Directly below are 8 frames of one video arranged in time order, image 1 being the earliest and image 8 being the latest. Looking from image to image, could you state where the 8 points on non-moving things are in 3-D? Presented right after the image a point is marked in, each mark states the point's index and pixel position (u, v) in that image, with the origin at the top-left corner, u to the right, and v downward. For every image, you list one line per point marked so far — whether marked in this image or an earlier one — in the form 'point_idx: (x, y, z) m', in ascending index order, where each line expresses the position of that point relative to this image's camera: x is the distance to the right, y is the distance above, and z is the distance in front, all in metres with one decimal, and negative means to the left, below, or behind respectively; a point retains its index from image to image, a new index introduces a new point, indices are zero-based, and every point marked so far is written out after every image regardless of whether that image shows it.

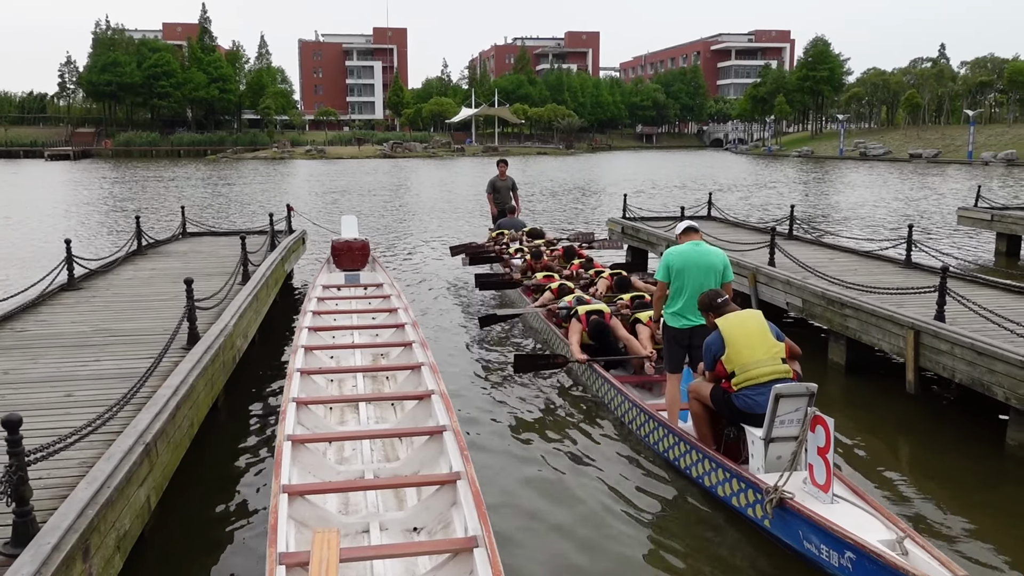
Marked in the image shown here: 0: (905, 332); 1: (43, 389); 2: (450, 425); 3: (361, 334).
0: (+3.2, -0.4, +7.5) m
1: (-2.8, -0.6, +5.6) m
2: (-0.4, -1.0, +6.7) m
3: (-1.7, -0.5, +10.5) m
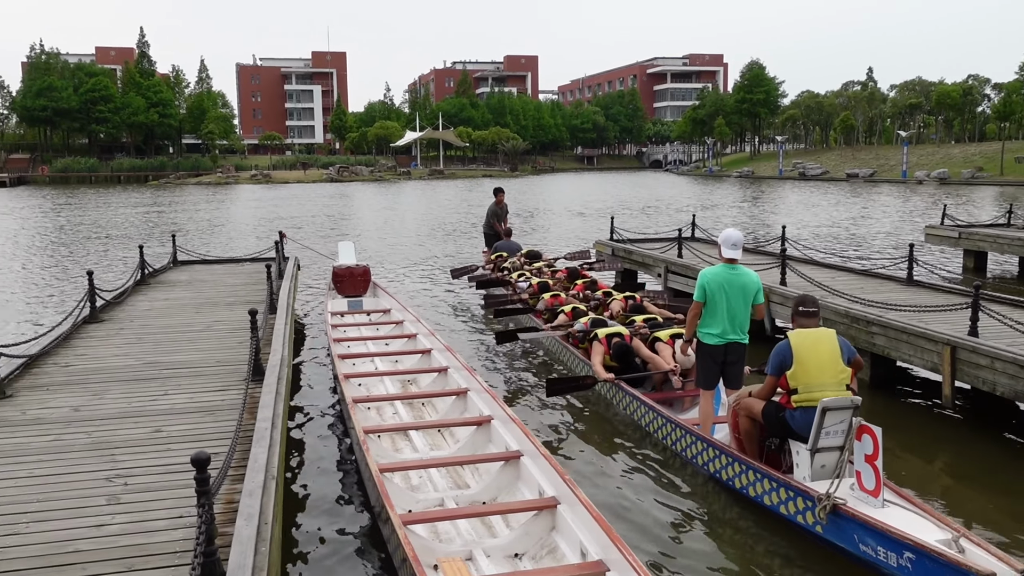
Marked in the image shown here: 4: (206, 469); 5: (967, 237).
0: (+3.7, -0.5, +7.8) m
1: (-2.3, -0.8, +5.4) m
2: (+0.1, -1.2, +6.7) m
3: (-1.5, -0.8, +10.4) m
4: (-1.1, -0.7, +3.3) m
5: (+8.9, +1.0, +17.8) m
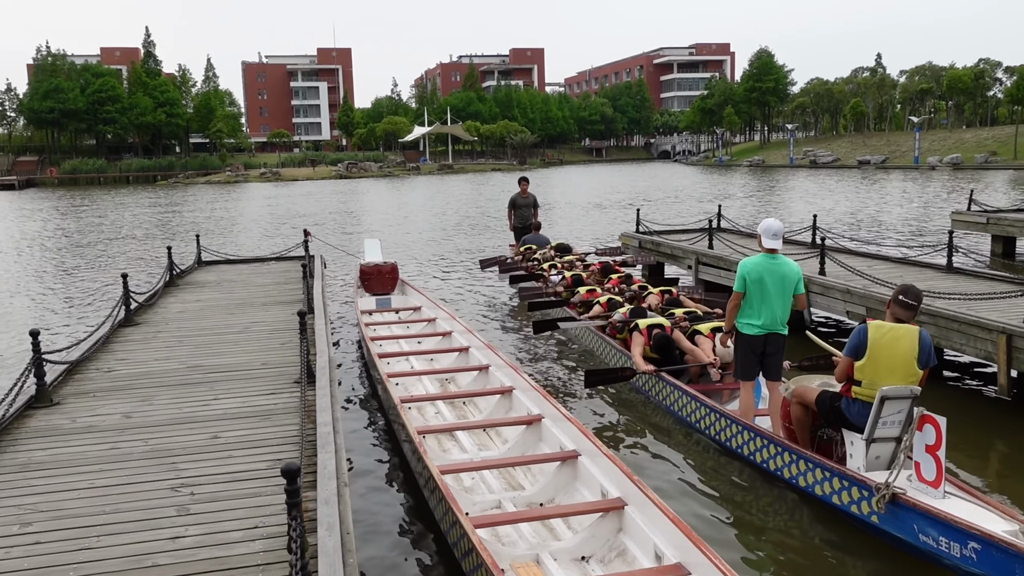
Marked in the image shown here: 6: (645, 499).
0: (+4.0, -0.4, +7.6) m
1: (-1.9, -0.8, +5.3) m
2: (+0.5, -1.2, +6.5) m
3: (-1.1, -0.8, +10.3) m
4: (-0.8, -0.7, +3.2) m
5: (+9.3, +1.3, +17.5) m
6: (+0.8, -1.3, +5.4) m
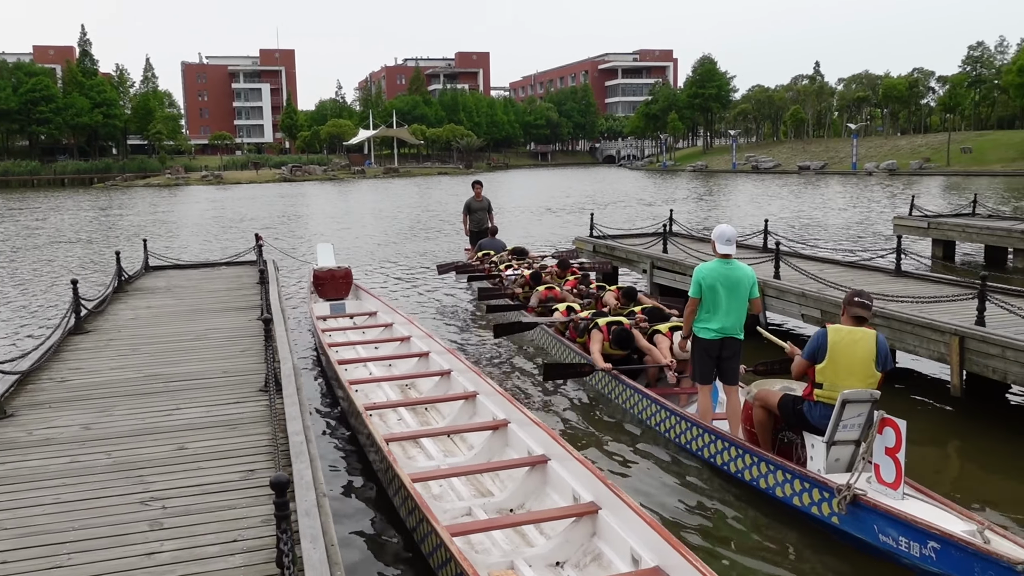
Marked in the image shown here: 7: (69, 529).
0: (+3.7, -0.4, +7.8) m
1: (-2.0, -0.9, +5.2) m
2: (+0.3, -1.2, +6.5) m
3: (-1.5, -0.9, +10.2) m
4: (-0.8, -0.7, +3.1) m
5: (+8.4, +1.2, +18.1) m
6: (+0.6, -1.3, +5.4) m
7: (-1.9, -1.0, +3.9) m
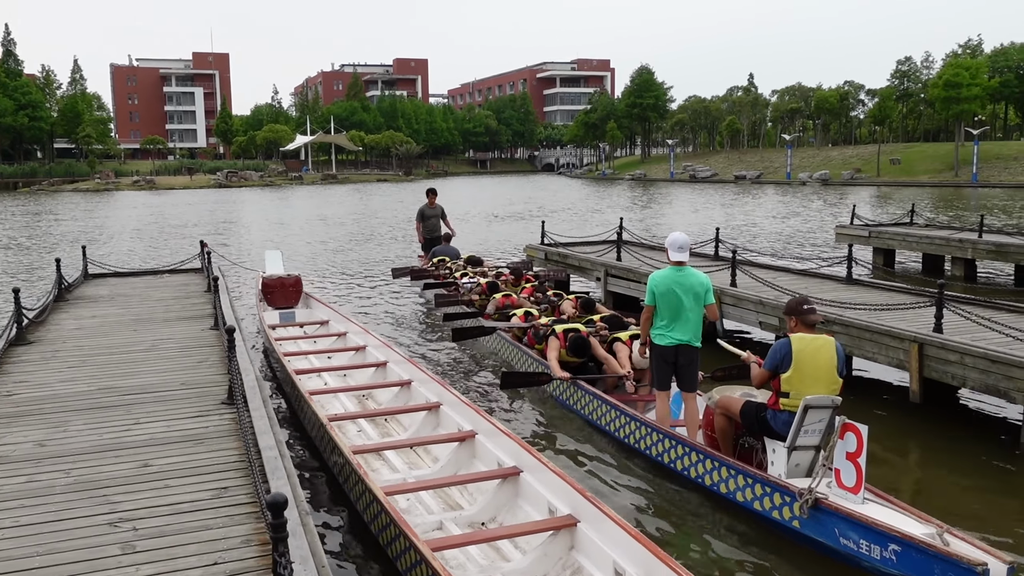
0: (+3.4, -0.5, +7.9) m
1: (-2.1, -0.9, +4.9) m
2: (+0.1, -1.3, +6.4) m
3: (-2.0, -1.0, +10.0) m
4: (-0.7, -0.7, +2.9) m
5: (+7.4, +1.1, +18.5) m
6: (+0.5, -1.3, +5.3) m
7: (-1.9, -1.1, +3.7) m
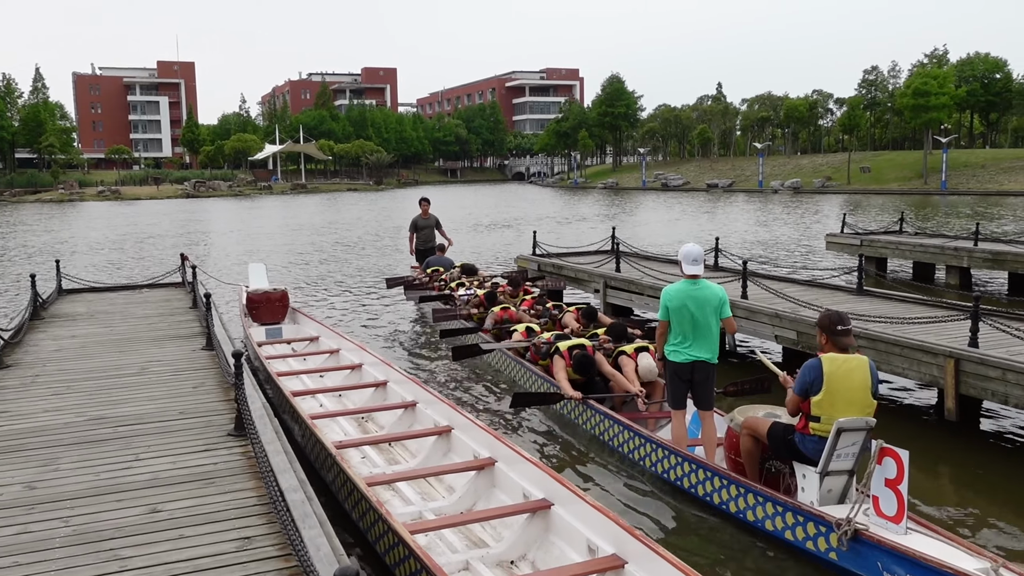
0: (+3.6, -0.6, +7.6) m
1: (-1.9, -1.0, +4.4) m
2: (+0.3, -1.4, +5.9) m
3: (-1.9, -1.1, +9.4) m
4: (-0.4, -0.8, +2.4) m
5: (+7.2, +0.9, +18.3) m
6: (+0.7, -1.4, +4.9) m
7: (-1.7, -1.2, +3.1) m
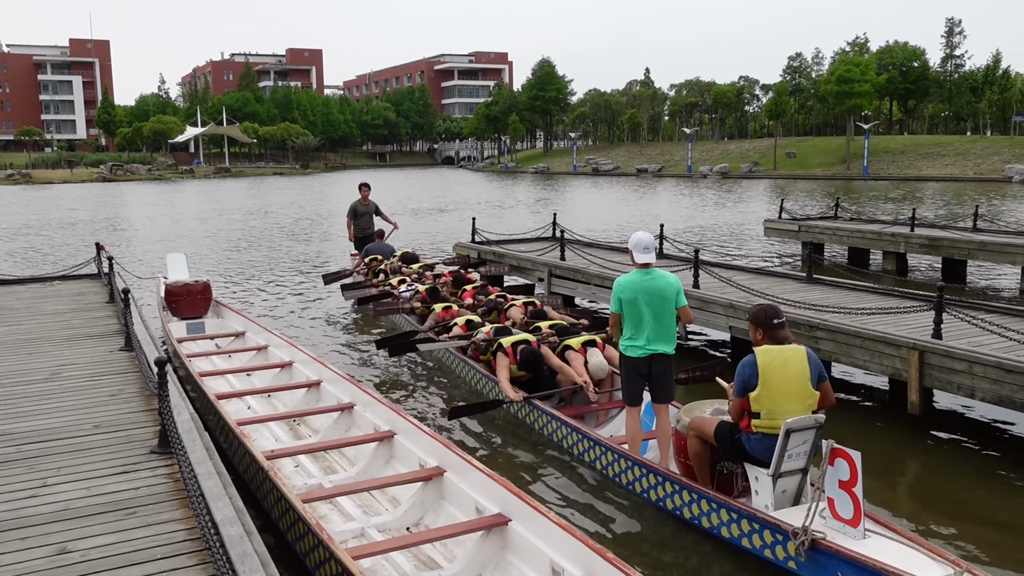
0: (+3.2, -0.5, +7.4) m
1: (-2.0, -1.0, +3.7) m
2: (0.0, -1.3, +5.5) m
3: (-2.4, -1.0, +8.8) m
4: (-0.4, -0.8, +1.9) m
5: (+5.9, +1.2, +18.3) m
6: (+0.6, -1.4, +4.5) m
7: (-1.7, -1.2, +2.5) m
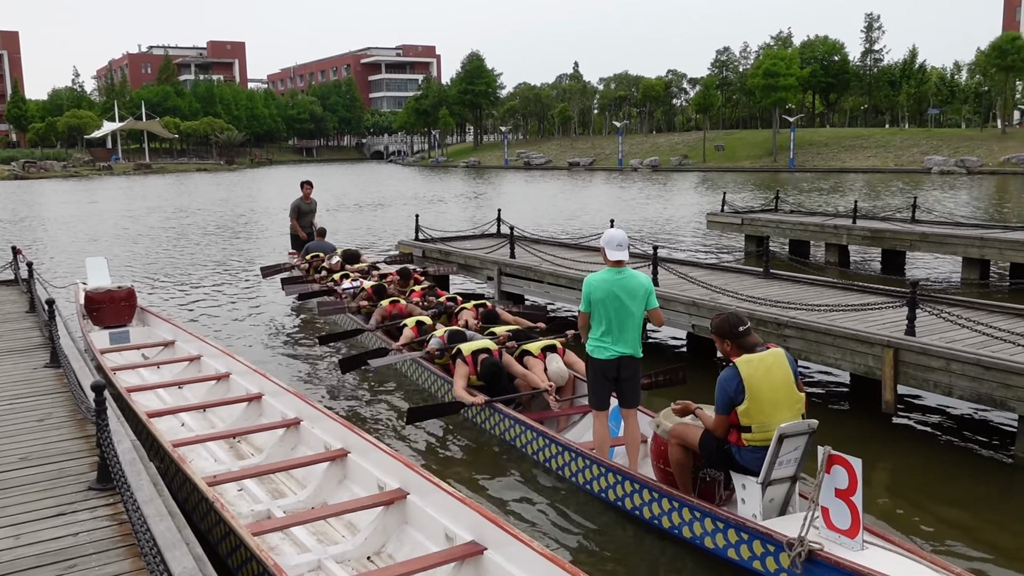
0: (+2.9, -0.5, +7.2) m
1: (-2.0, -1.1, +3.2) m
2: (-0.1, -1.4, +5.1) m
3: (-2.8, -1.1, +8.2) m
4: (-0.3, -0.9, +1.5) m
5: (+4.8, +1.3, +18.3) m
6: (+0.5, -1.4, +4.1) m
7: (-1.6, -1.3, +2.0) m
